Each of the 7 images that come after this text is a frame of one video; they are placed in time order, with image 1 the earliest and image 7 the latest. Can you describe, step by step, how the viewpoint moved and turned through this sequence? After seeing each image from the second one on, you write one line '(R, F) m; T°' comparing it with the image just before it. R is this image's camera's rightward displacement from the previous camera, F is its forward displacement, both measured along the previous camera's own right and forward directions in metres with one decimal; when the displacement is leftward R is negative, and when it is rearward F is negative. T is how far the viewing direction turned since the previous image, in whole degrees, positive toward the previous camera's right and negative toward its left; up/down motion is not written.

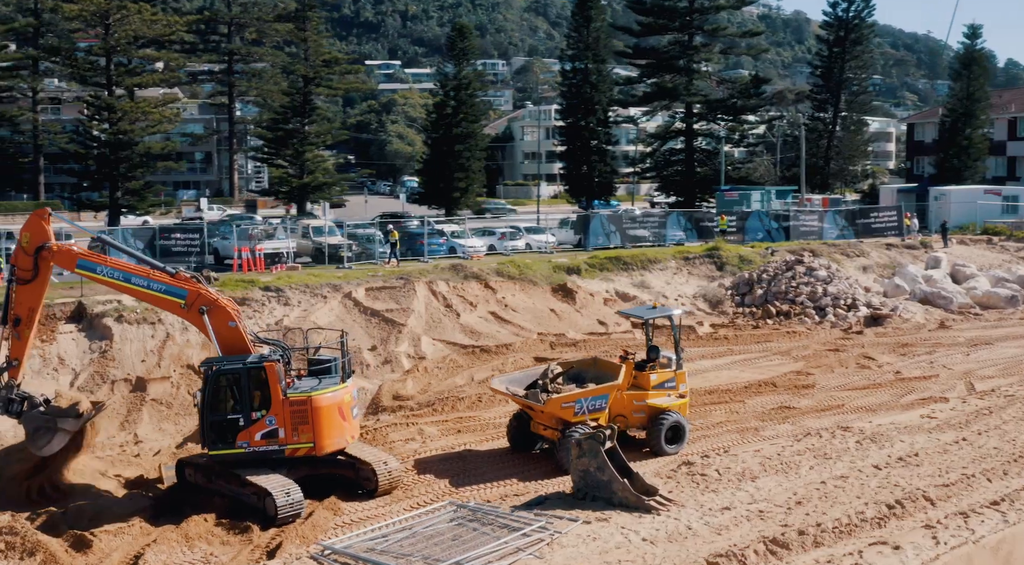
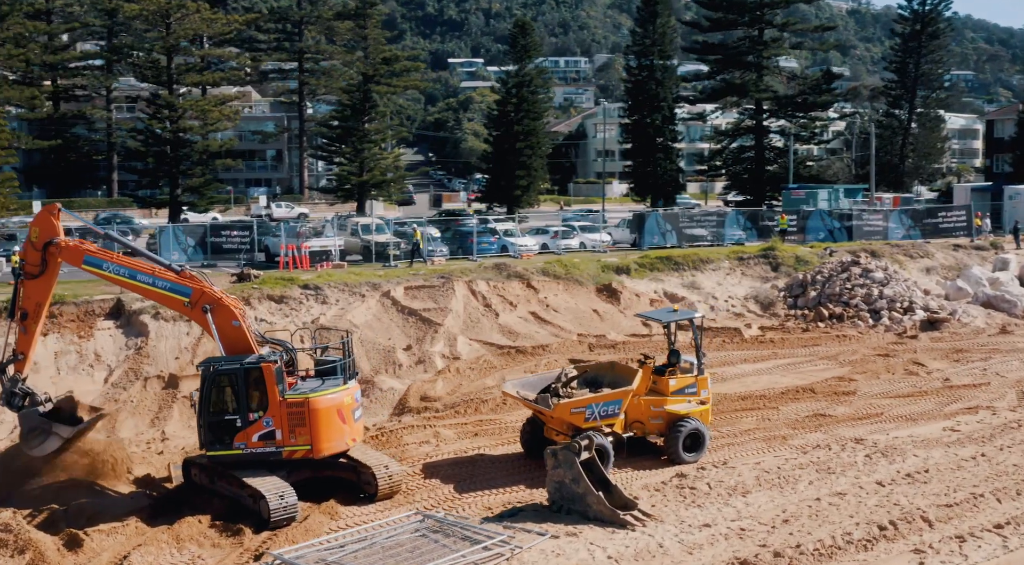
(+1.0, +0.5) m; -4°
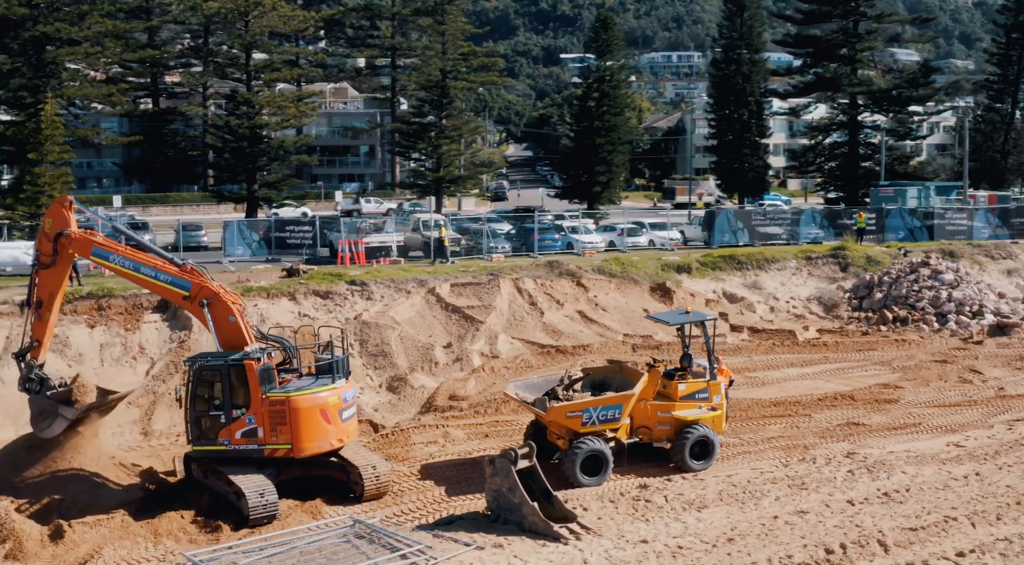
(+1.5, +0.5) m; -6°
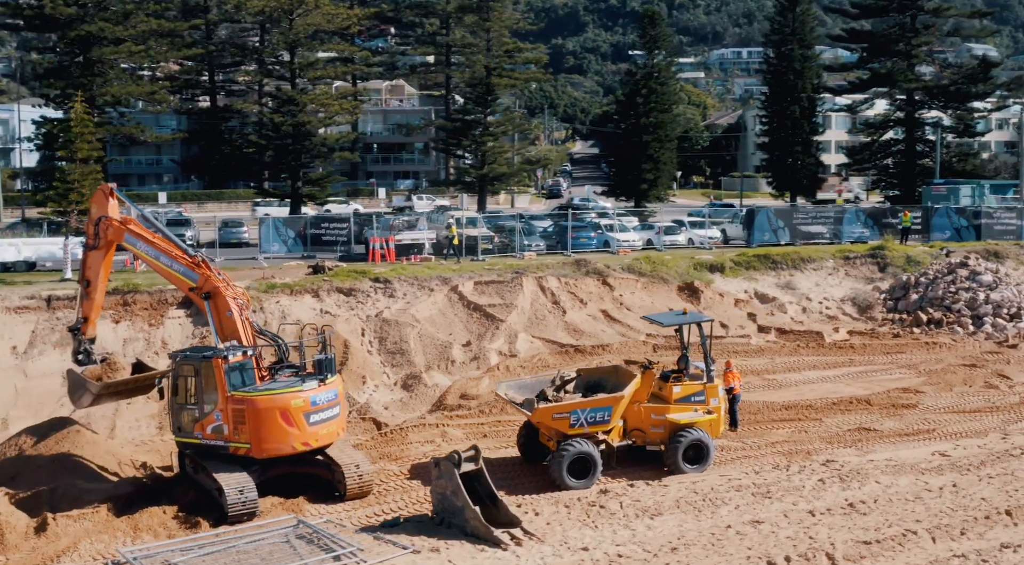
(+1.1, +0.2) m; -4°
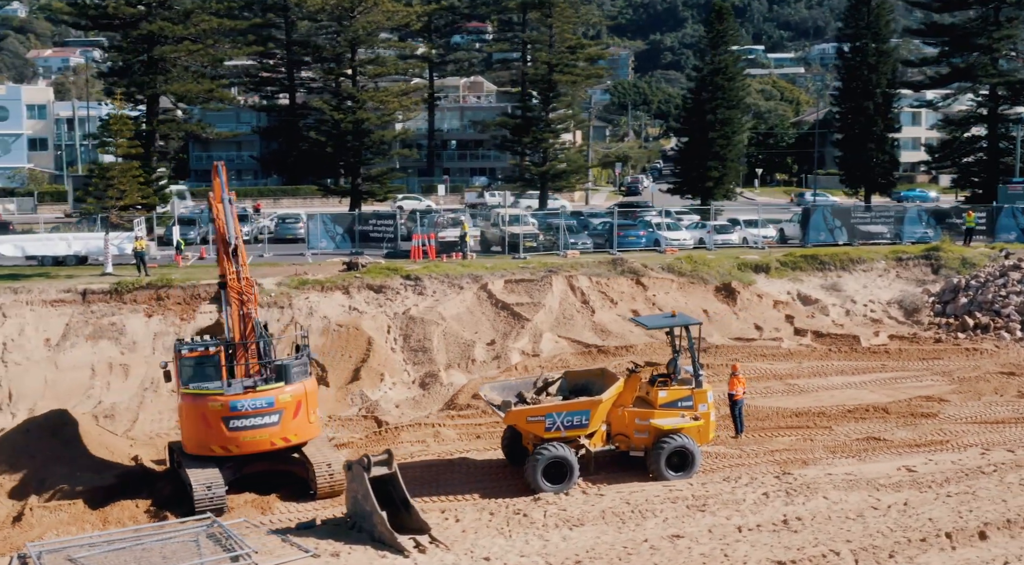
(+1.5, +0.3) m; -5°
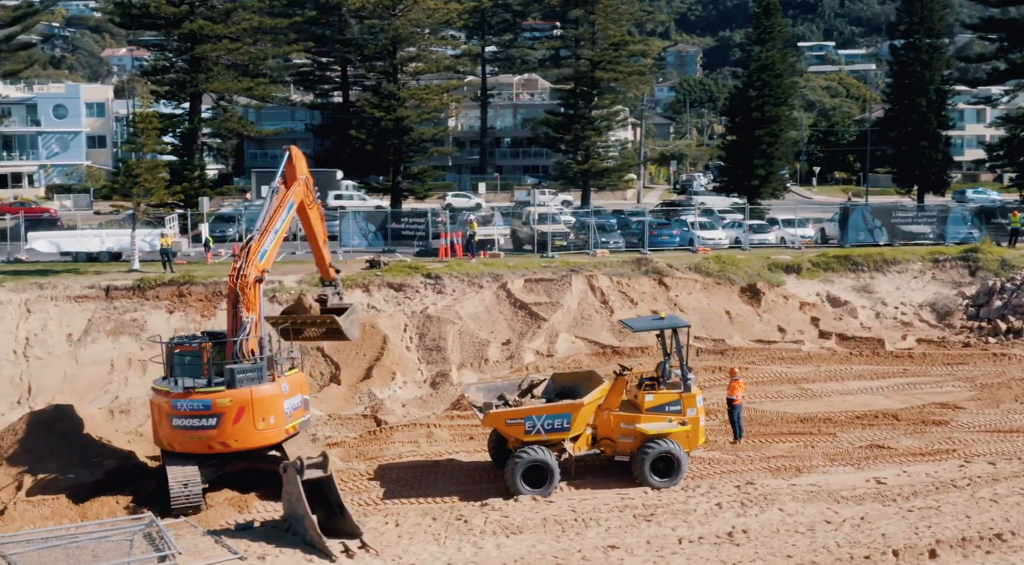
(+1.1, +0.2) m; -3°
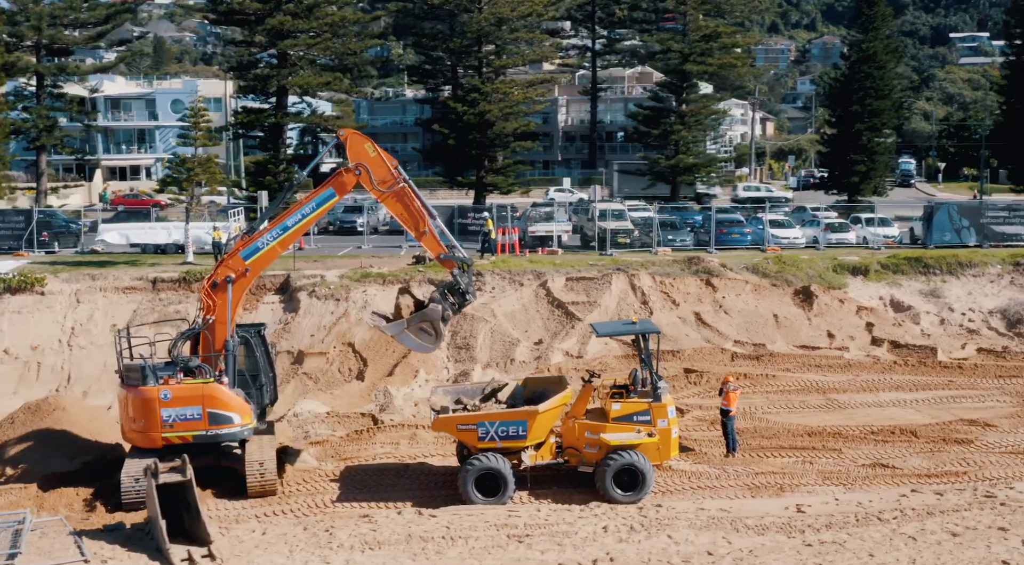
(+2.2, +0.7) m; -7°
